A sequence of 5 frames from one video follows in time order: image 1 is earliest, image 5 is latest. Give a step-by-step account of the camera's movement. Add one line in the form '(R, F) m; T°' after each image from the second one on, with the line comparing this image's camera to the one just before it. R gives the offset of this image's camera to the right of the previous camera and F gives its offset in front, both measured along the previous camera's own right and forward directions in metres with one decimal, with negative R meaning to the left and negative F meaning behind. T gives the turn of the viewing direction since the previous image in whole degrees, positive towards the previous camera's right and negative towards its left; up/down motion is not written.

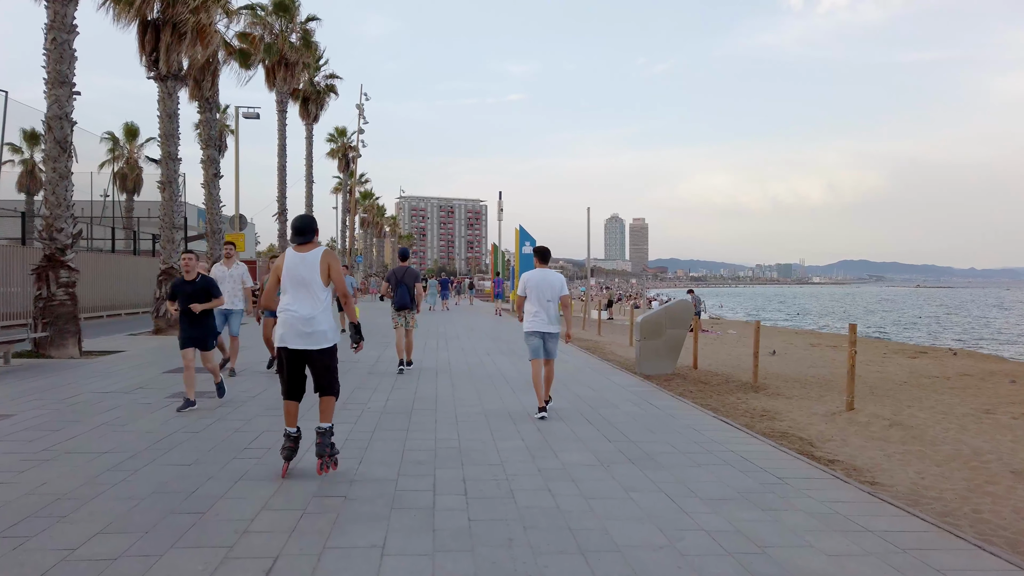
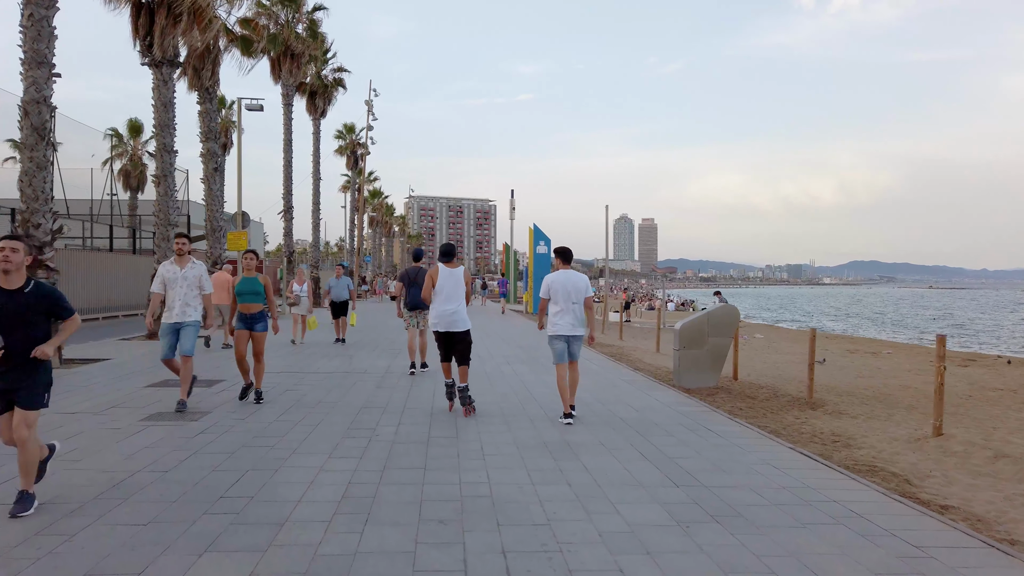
(-0.3, +1.2) m; -1°
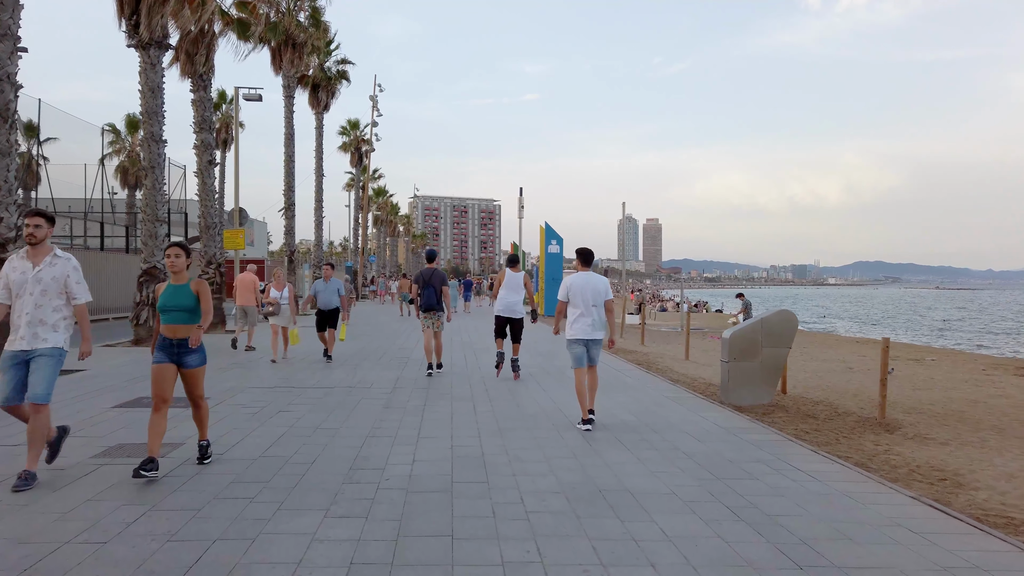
(-0.3, +1.3) m; 0°
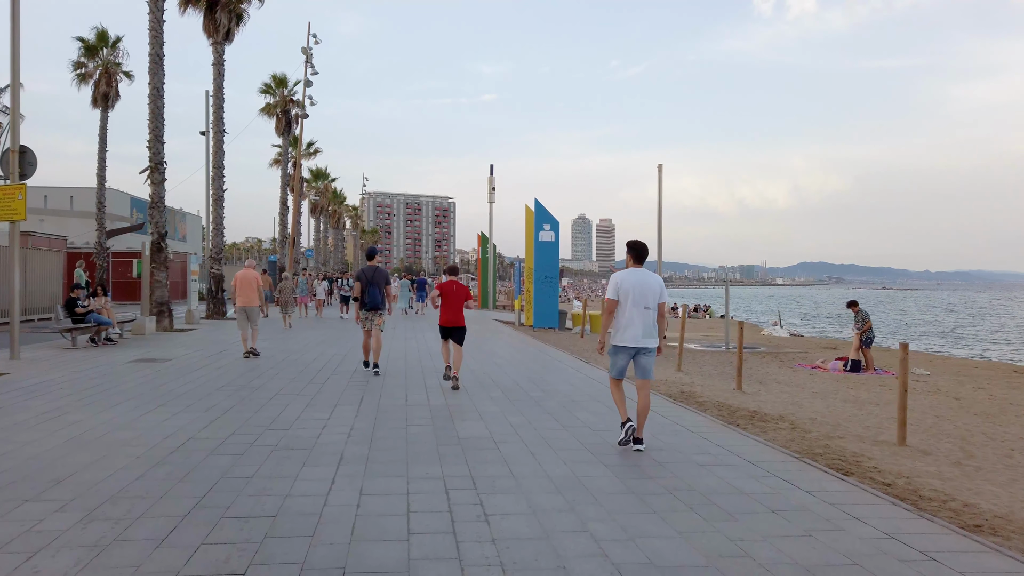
(0.0, +1.7) m; +4°
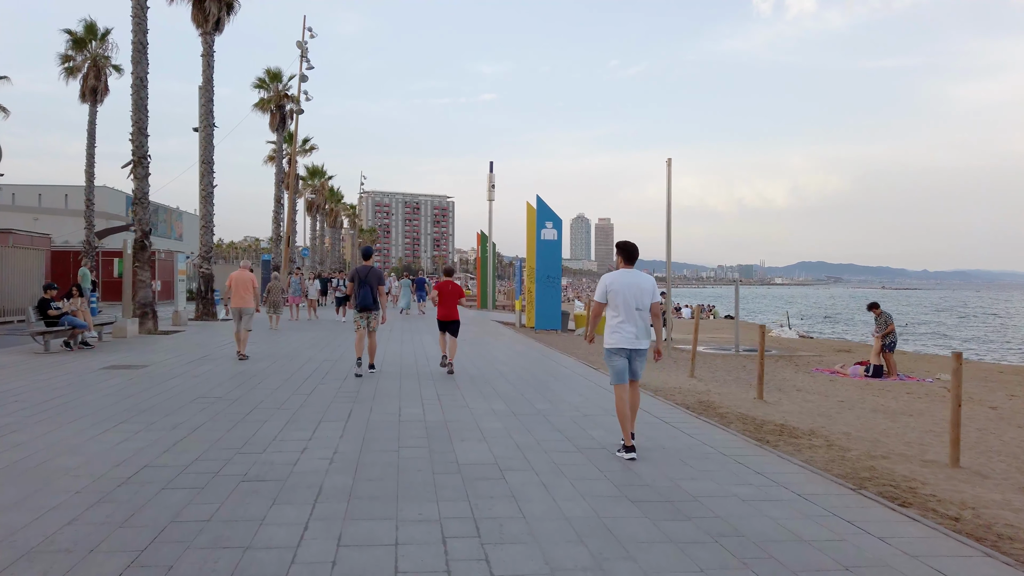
(-0.1, +0.8) m; 0°
